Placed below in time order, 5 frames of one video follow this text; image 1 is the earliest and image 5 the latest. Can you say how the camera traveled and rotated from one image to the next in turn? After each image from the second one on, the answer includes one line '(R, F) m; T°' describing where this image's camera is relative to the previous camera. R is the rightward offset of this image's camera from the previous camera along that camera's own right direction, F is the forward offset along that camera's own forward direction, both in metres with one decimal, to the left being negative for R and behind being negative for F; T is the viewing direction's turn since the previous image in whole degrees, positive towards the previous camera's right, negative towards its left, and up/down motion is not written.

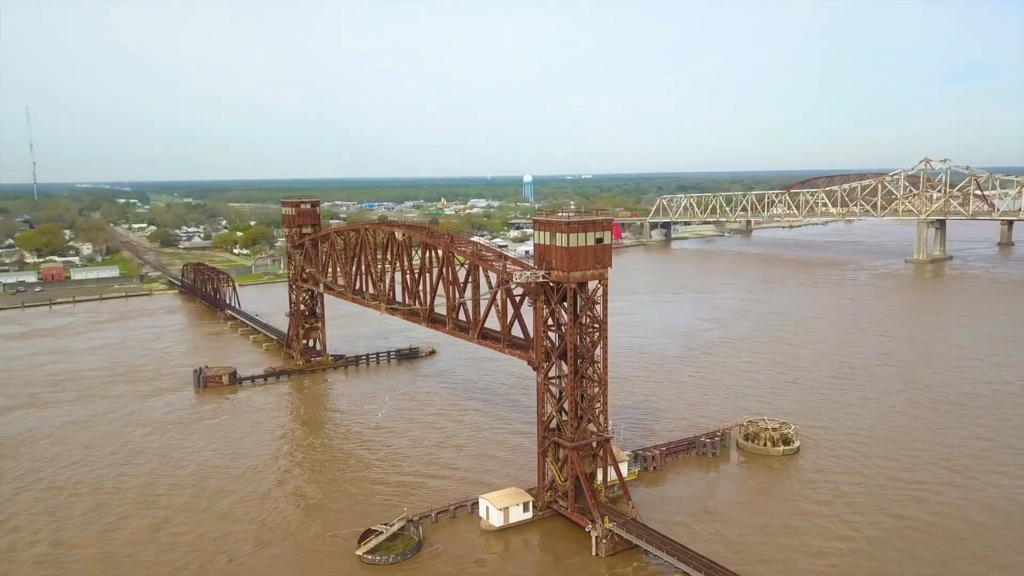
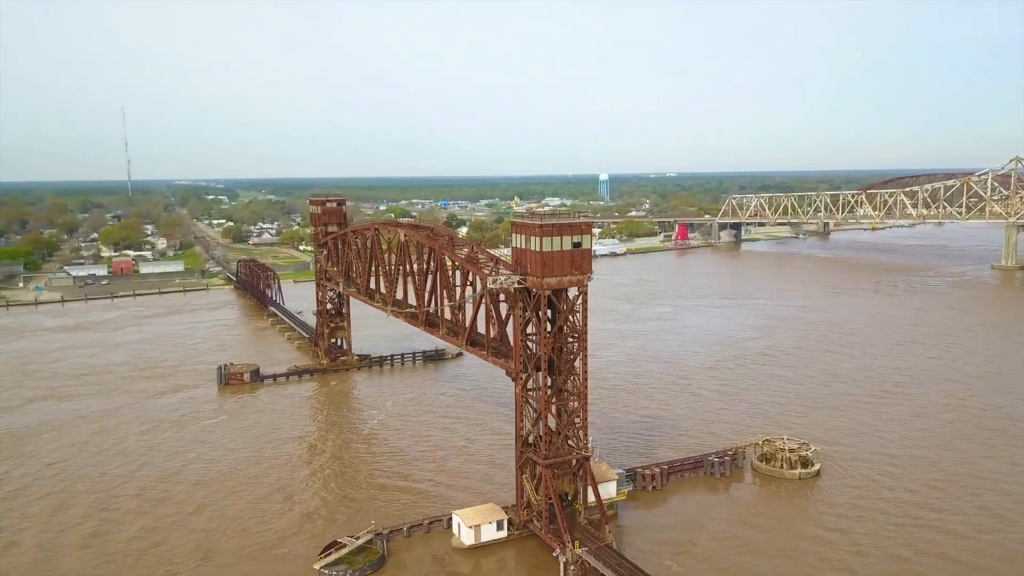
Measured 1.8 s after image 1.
(+2.4, +1.1) m; -6°
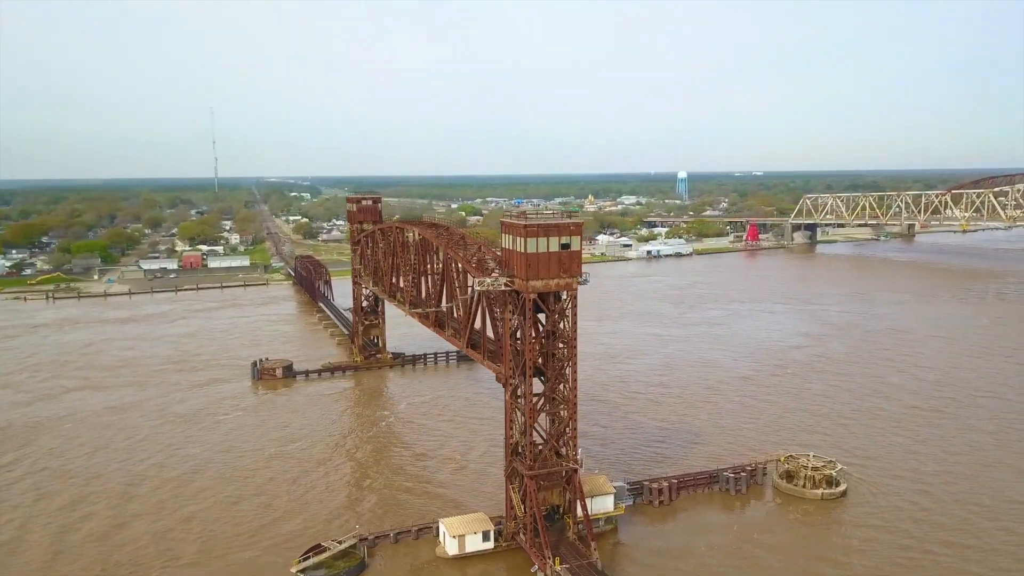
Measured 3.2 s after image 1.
(+2.0, +0.8) m; -6°
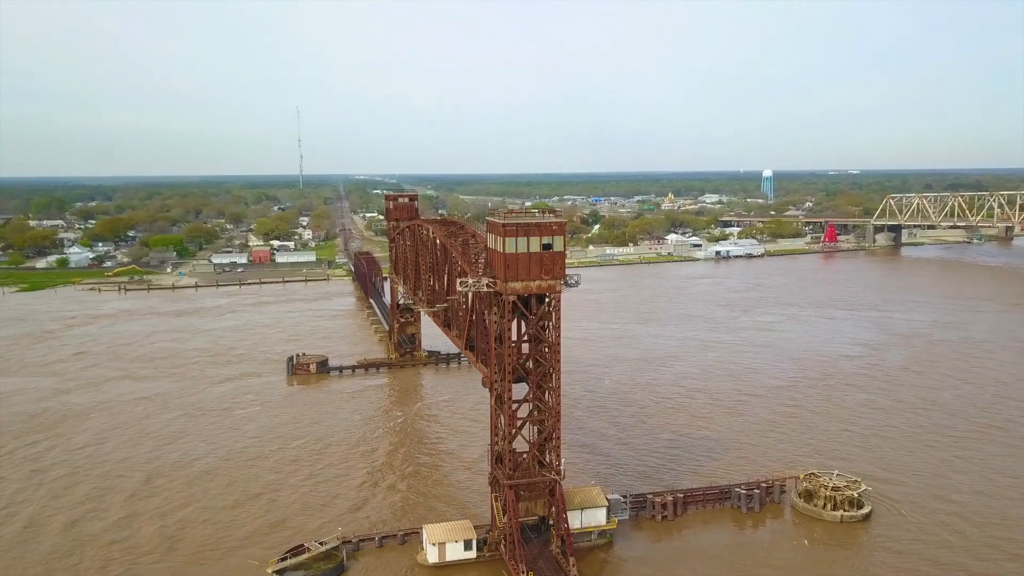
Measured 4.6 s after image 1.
(+2.1, +0.8) m; -6°
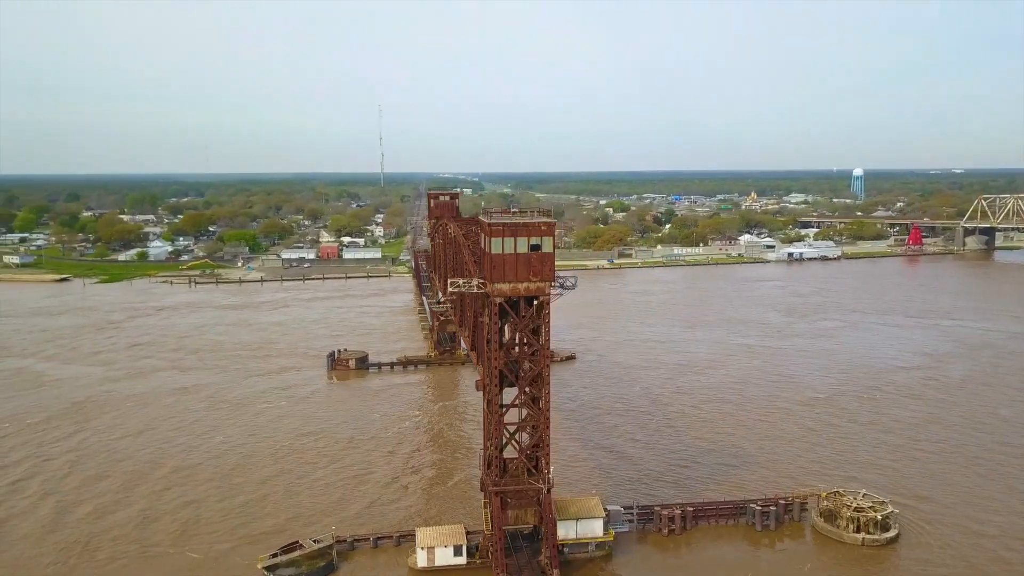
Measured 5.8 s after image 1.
(+1.9, +0.6) m; -6°
